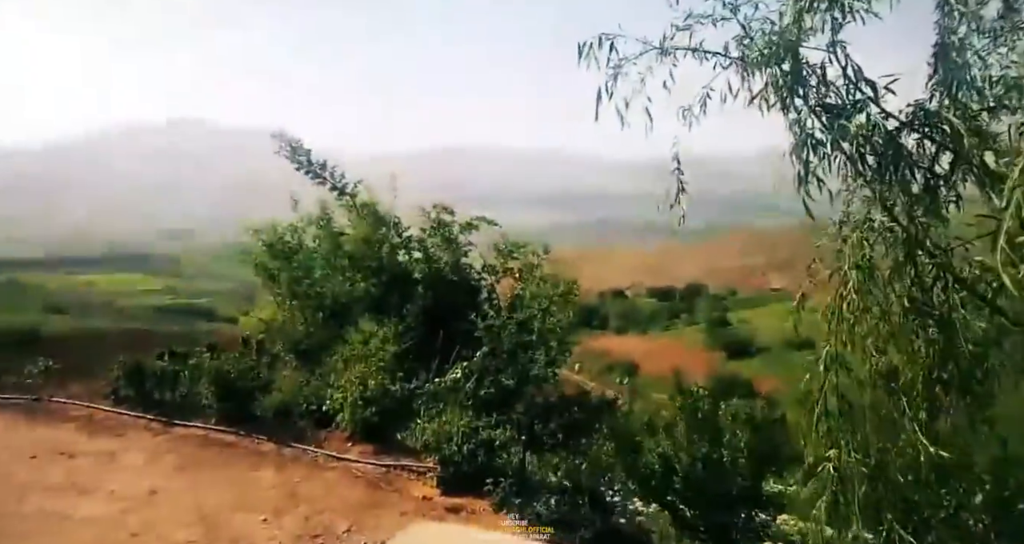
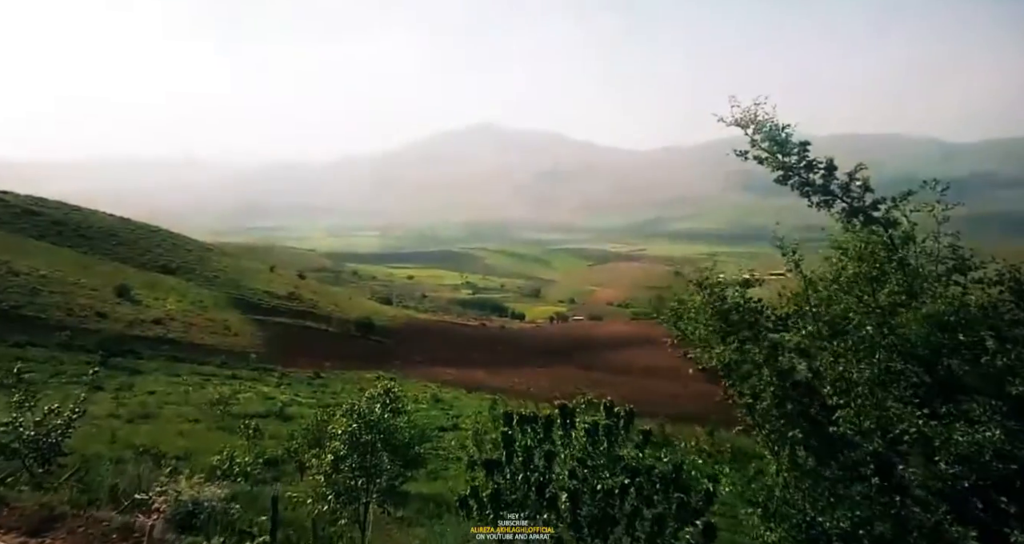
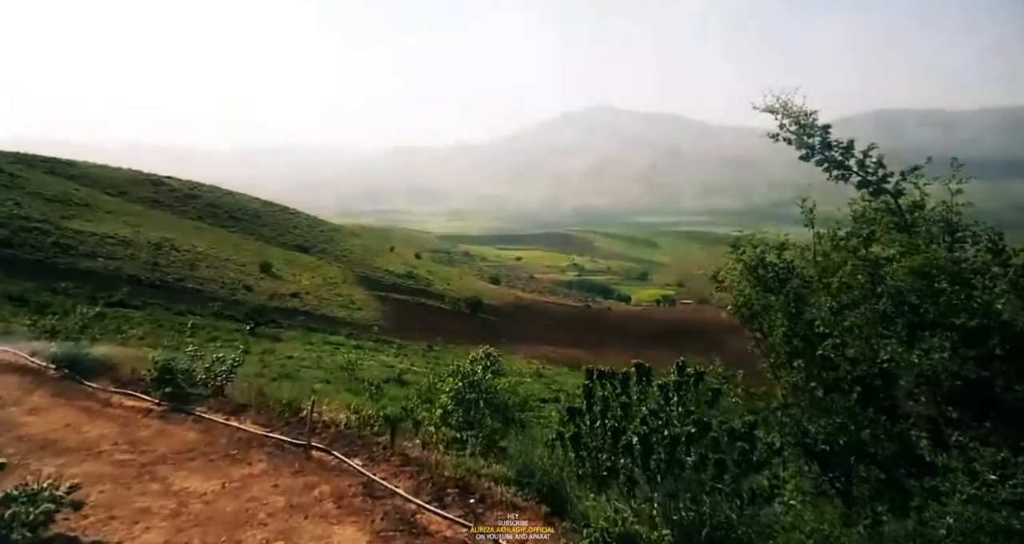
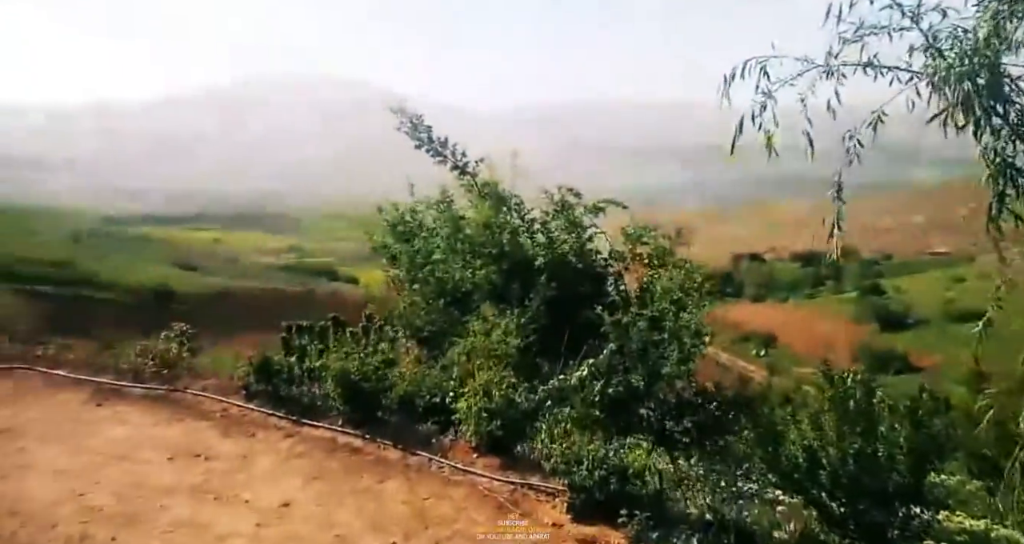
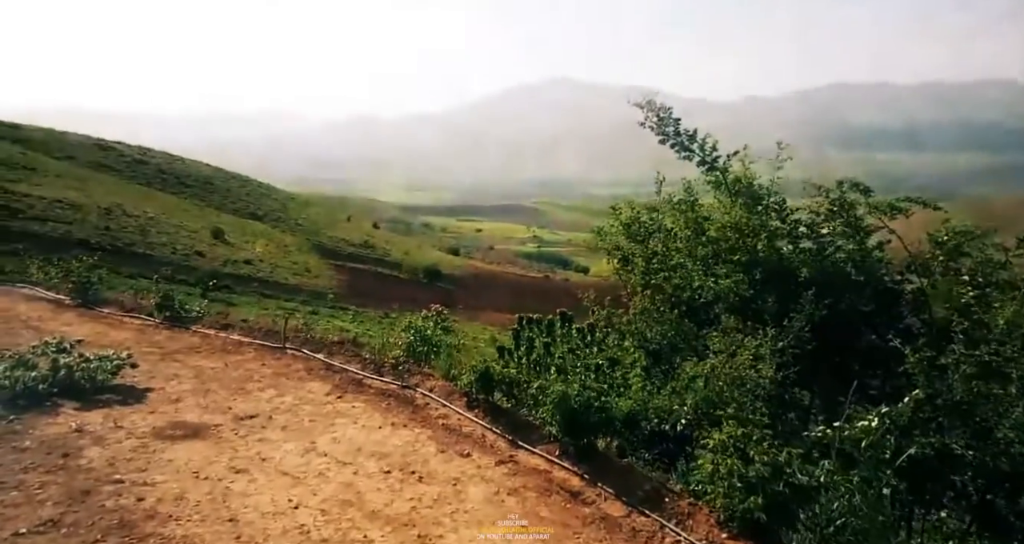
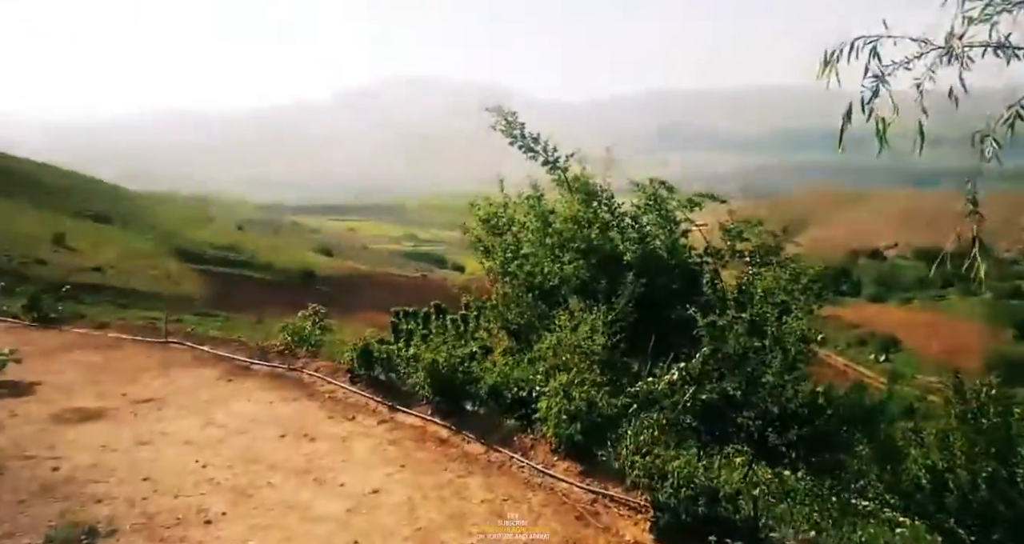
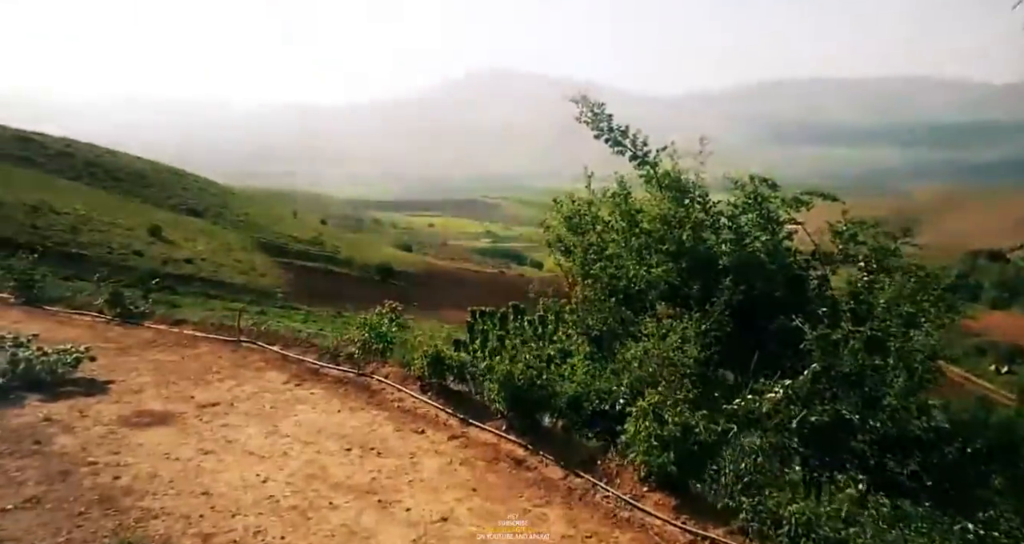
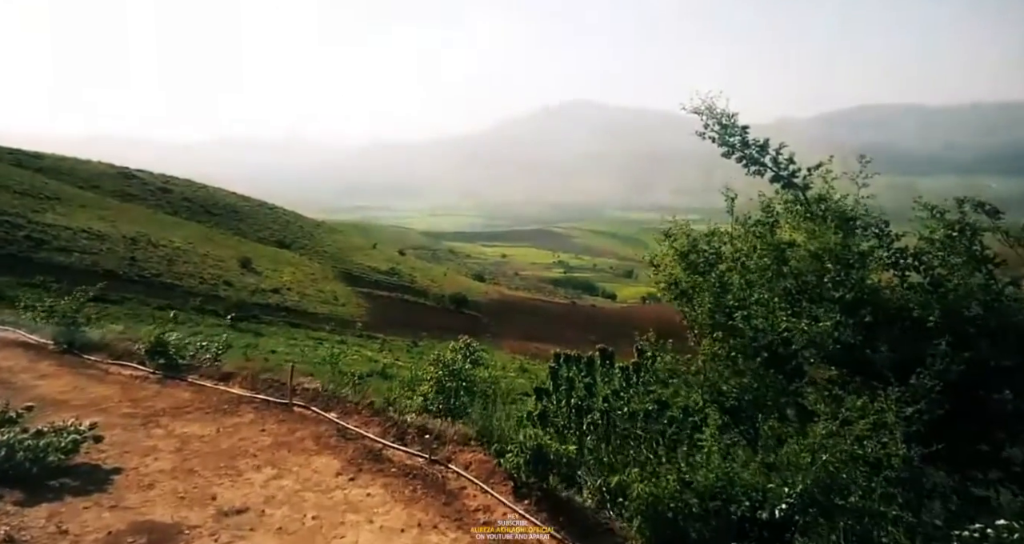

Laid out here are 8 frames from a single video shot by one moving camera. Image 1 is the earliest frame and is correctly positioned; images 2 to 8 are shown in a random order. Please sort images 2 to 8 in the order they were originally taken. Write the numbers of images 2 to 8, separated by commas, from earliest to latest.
4, 6, 7, 5, 8, 3, 2
